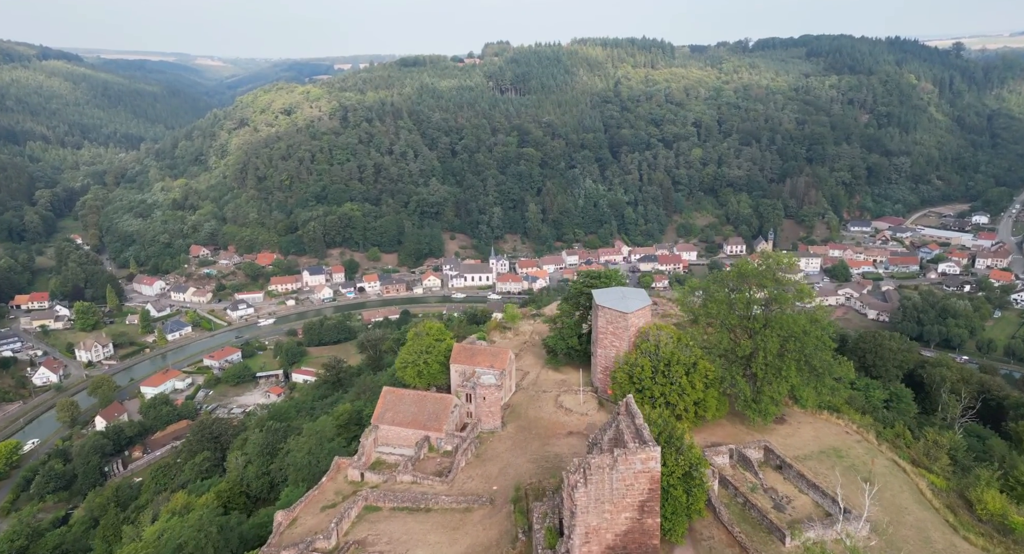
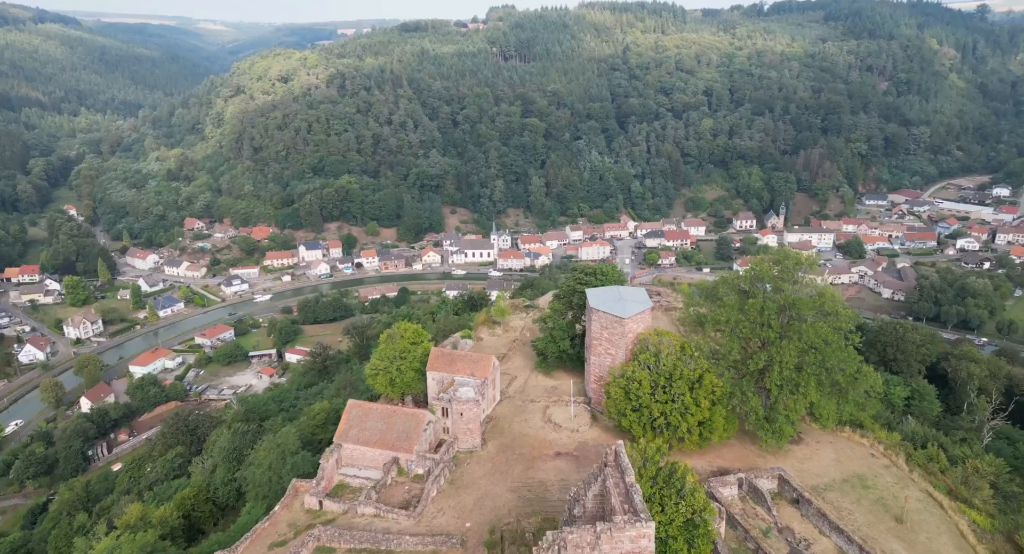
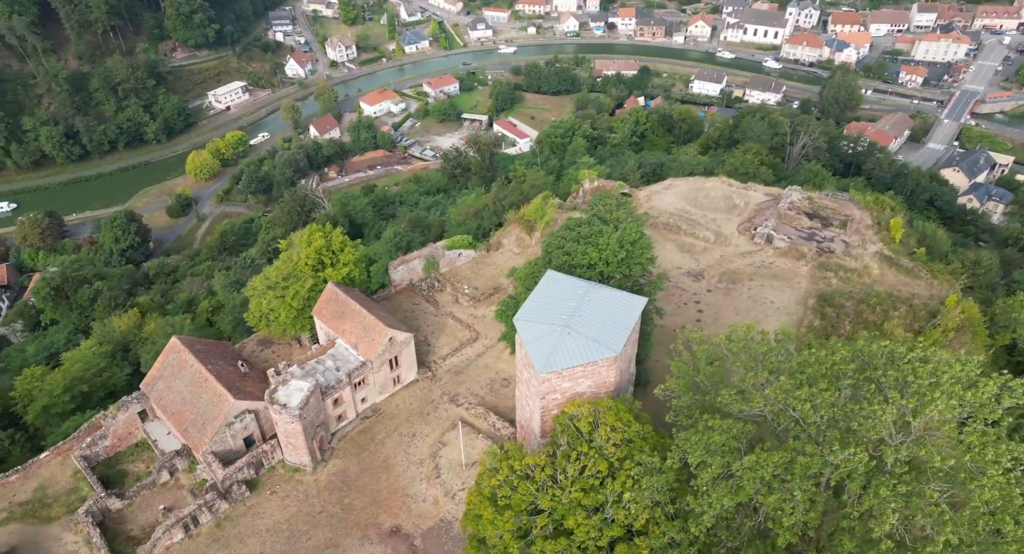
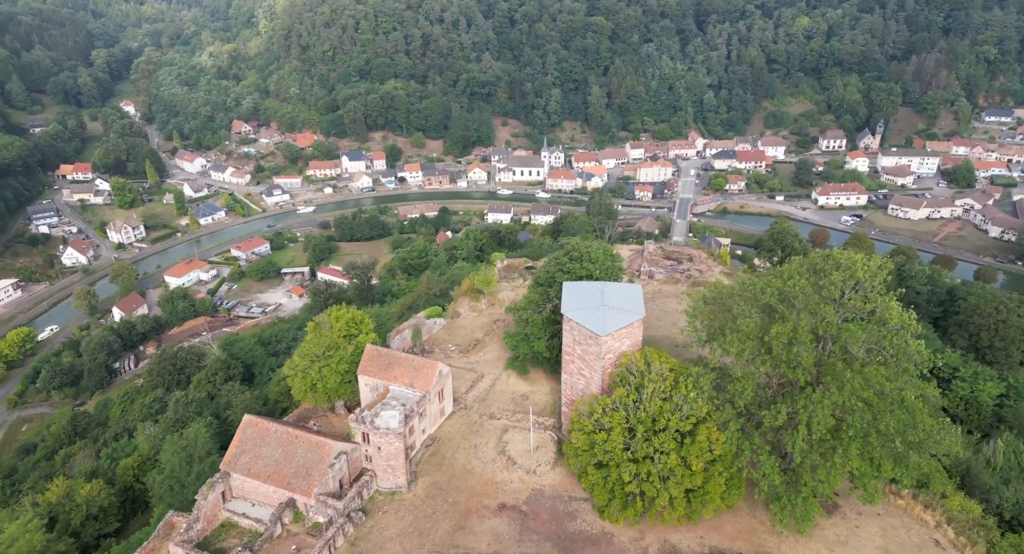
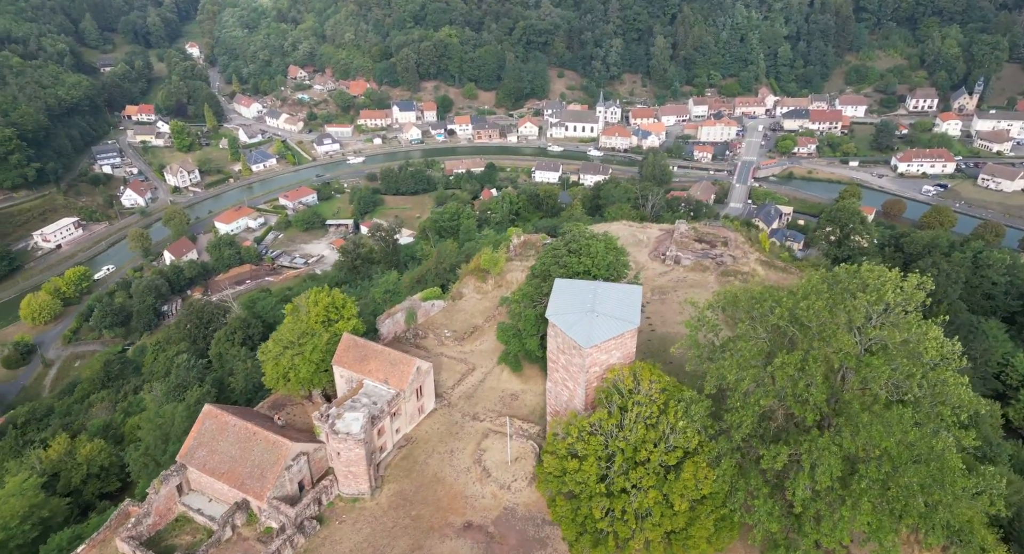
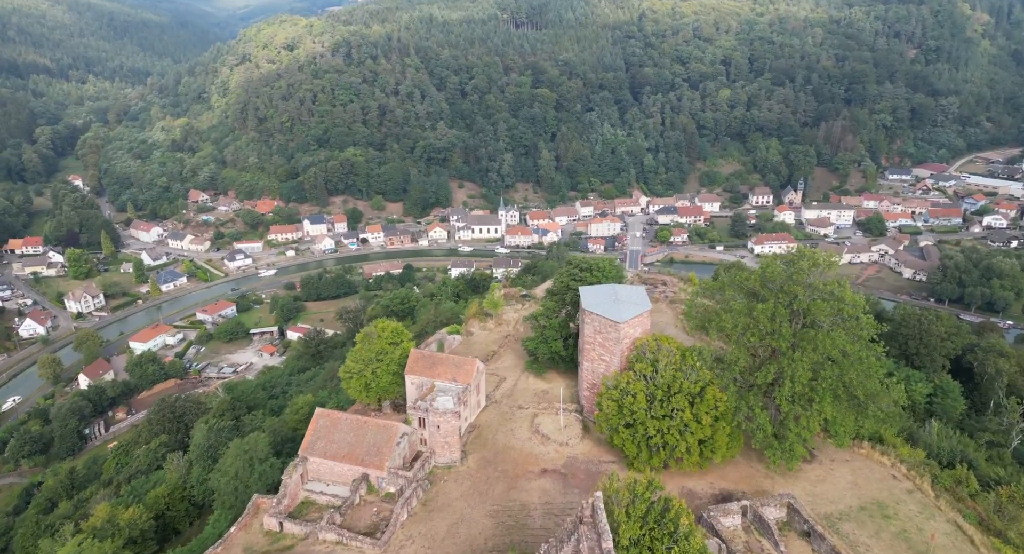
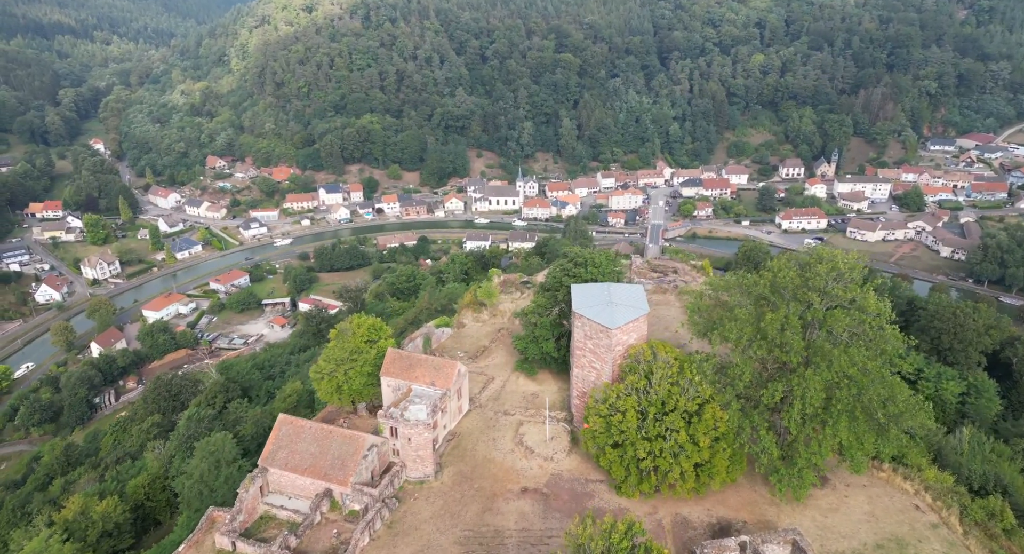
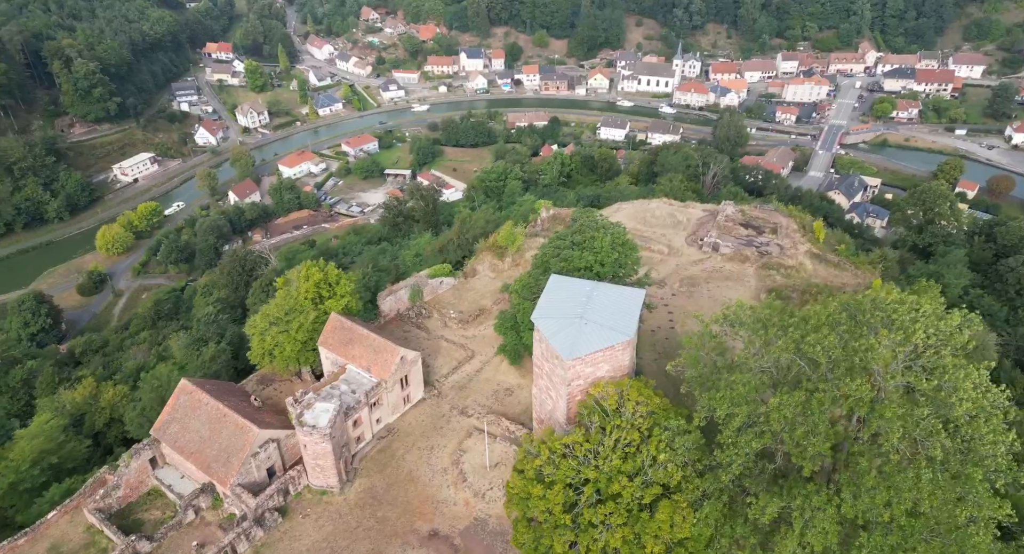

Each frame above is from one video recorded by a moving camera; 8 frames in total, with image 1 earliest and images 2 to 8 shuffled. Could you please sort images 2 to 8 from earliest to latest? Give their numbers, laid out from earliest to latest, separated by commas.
2, 6, 7, 4, 5, 8, 3
